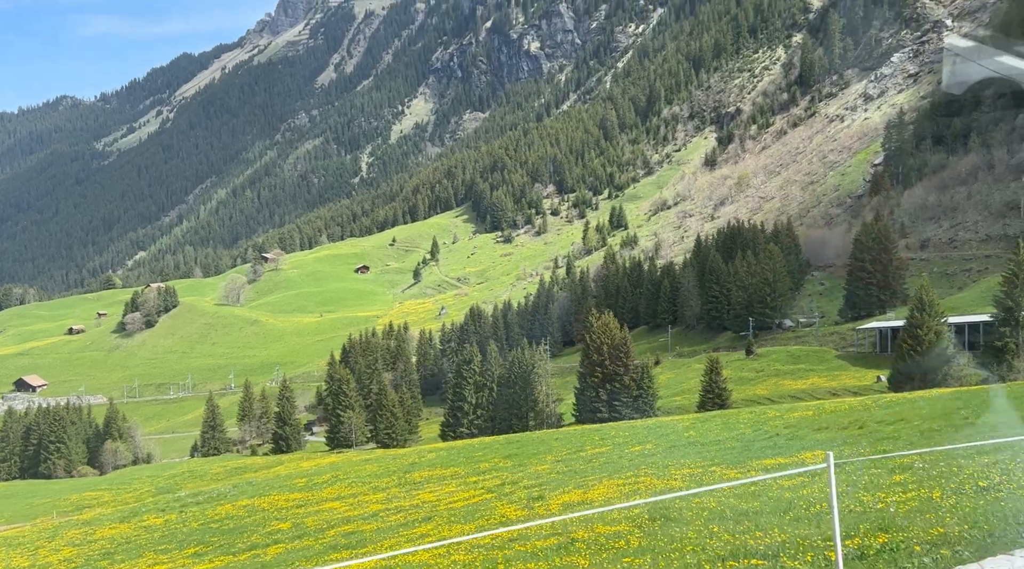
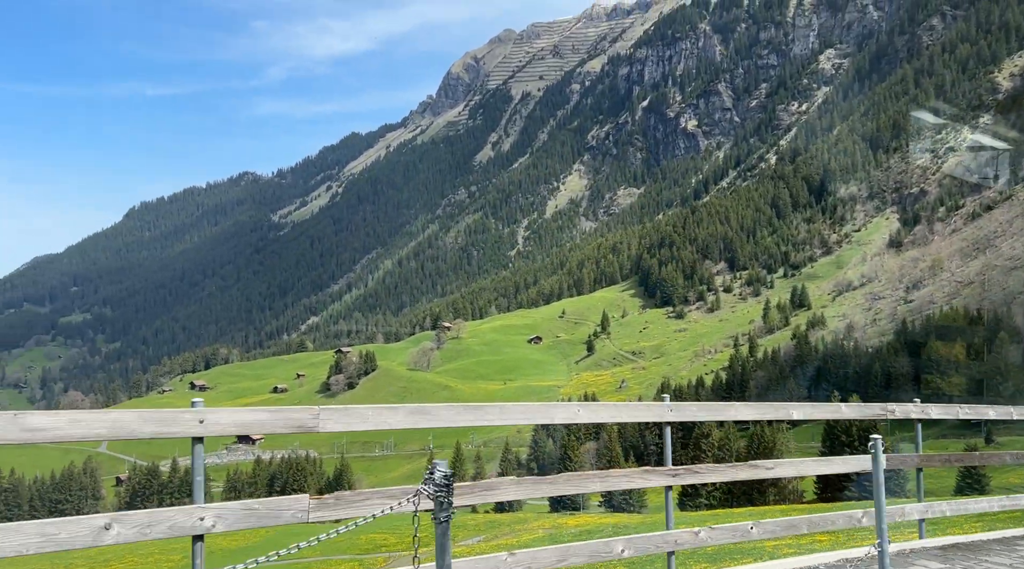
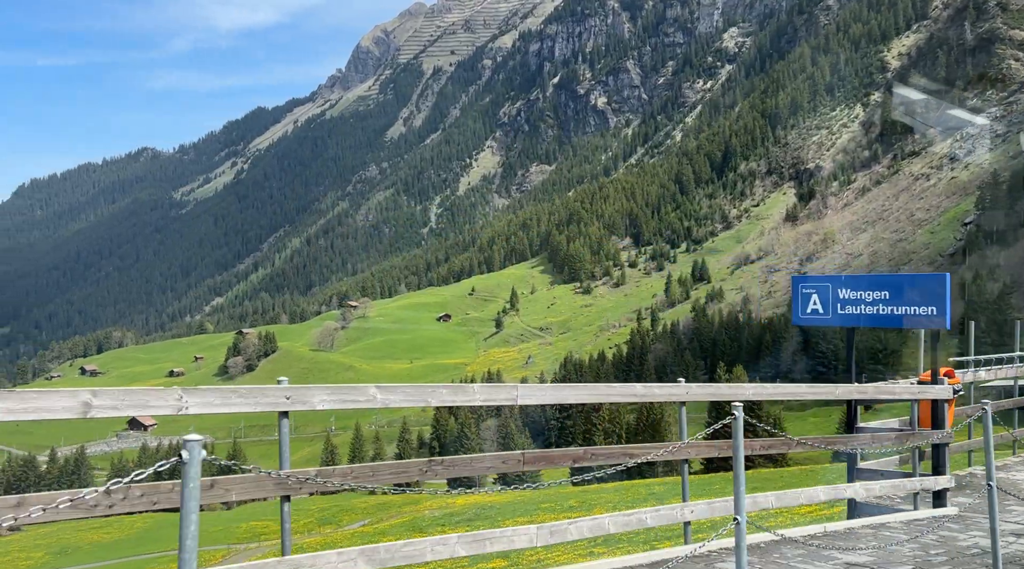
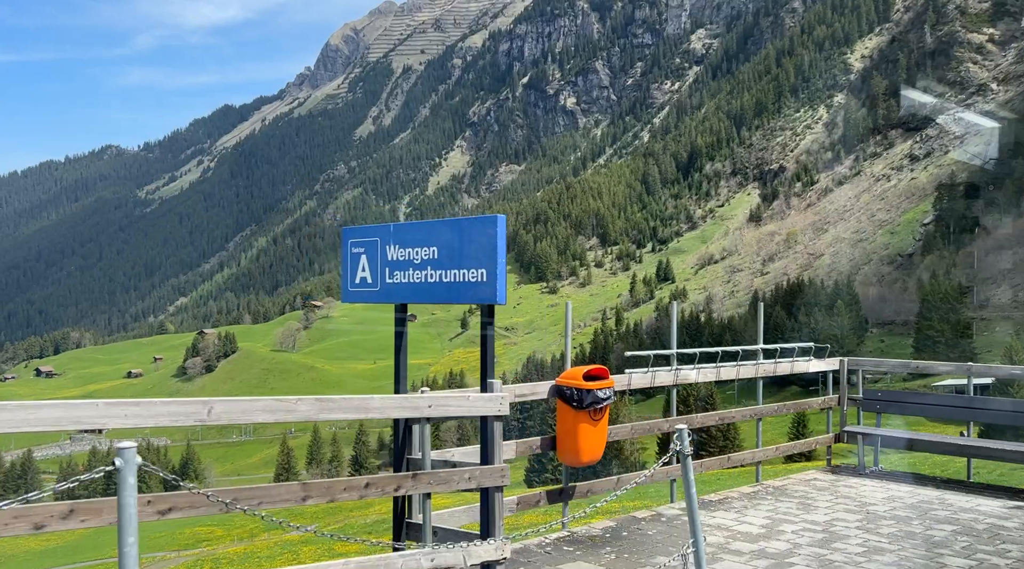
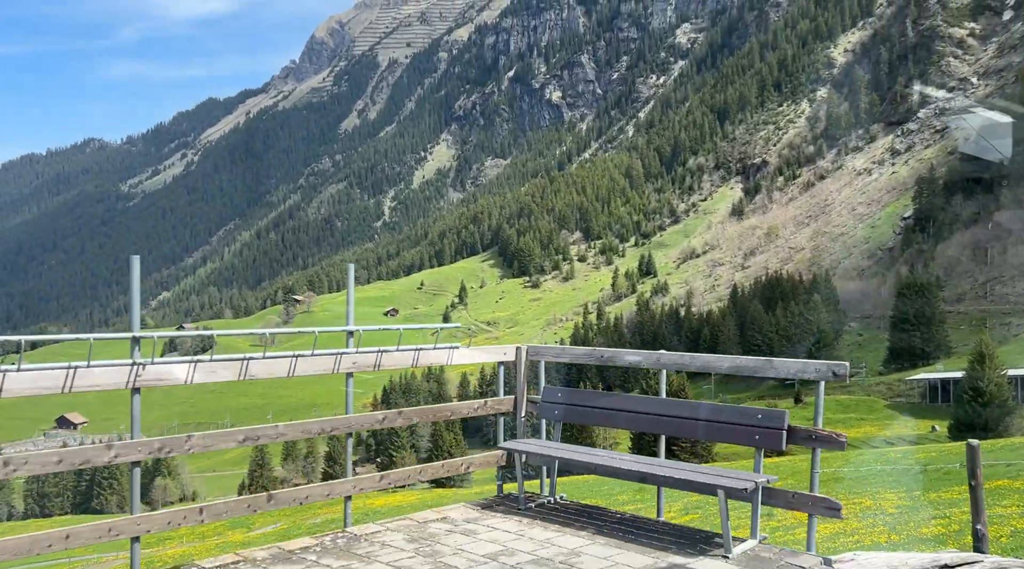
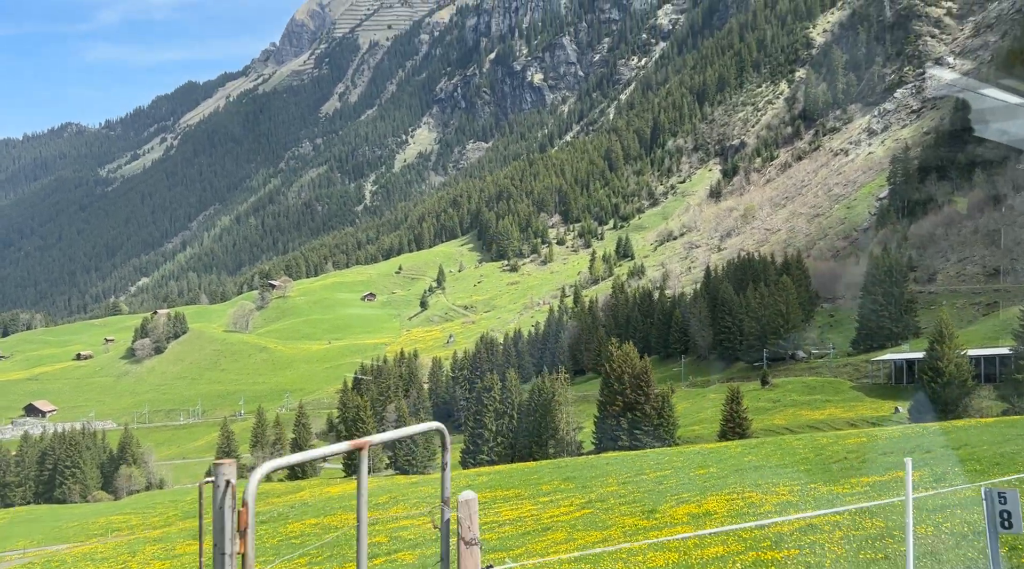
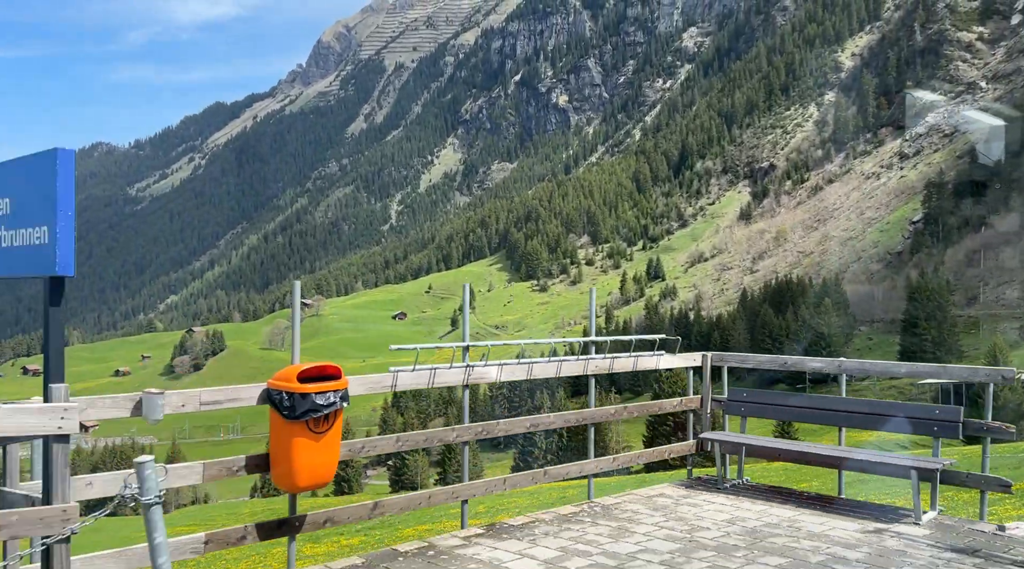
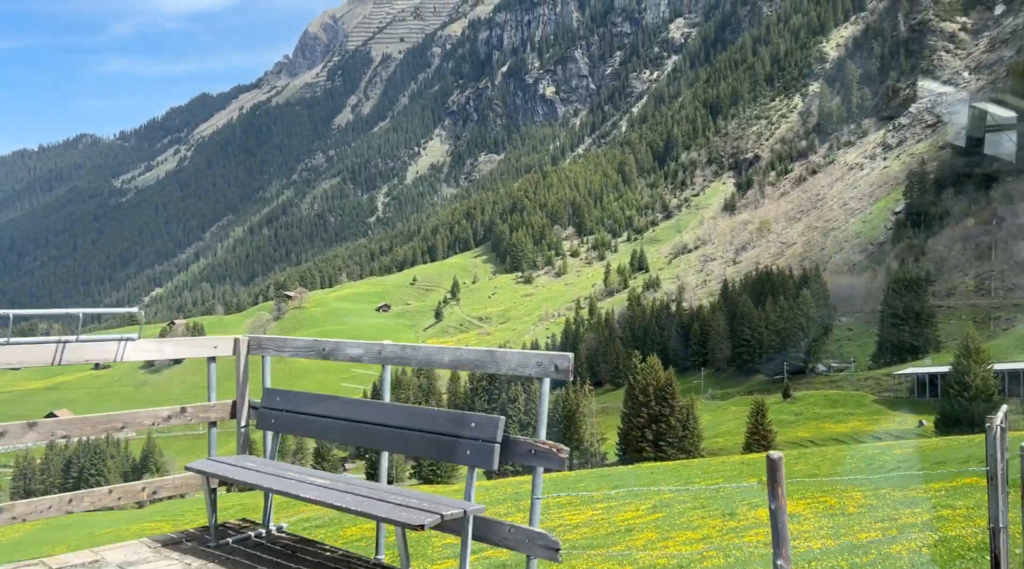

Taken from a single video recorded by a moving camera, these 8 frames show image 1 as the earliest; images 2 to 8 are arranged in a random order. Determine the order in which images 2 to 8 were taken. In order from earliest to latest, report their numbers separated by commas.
6, 8, 5, 7, 4, 3, 2
